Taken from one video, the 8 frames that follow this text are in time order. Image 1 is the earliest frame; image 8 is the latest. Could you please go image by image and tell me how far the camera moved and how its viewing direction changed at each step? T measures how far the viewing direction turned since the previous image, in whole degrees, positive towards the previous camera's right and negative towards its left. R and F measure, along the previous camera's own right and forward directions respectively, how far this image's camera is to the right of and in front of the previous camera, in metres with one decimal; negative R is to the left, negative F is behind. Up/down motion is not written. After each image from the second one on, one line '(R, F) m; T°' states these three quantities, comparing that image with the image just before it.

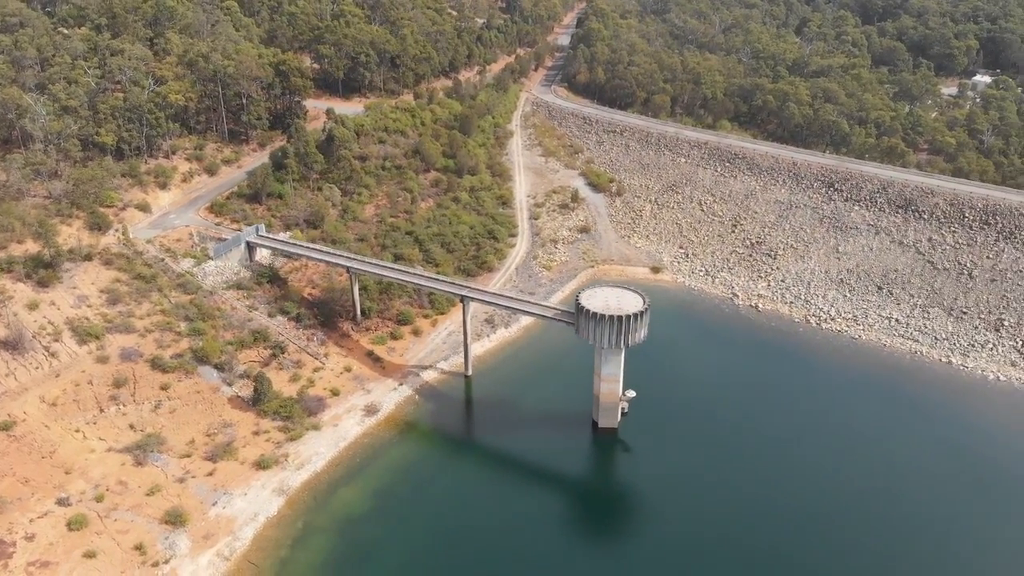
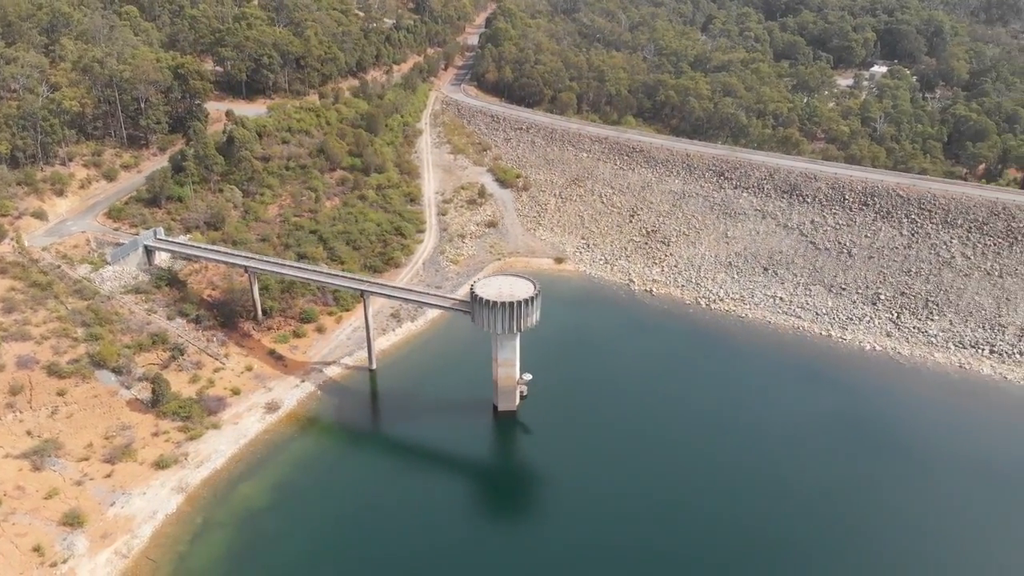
(+2.6, -1.3) m; +4°
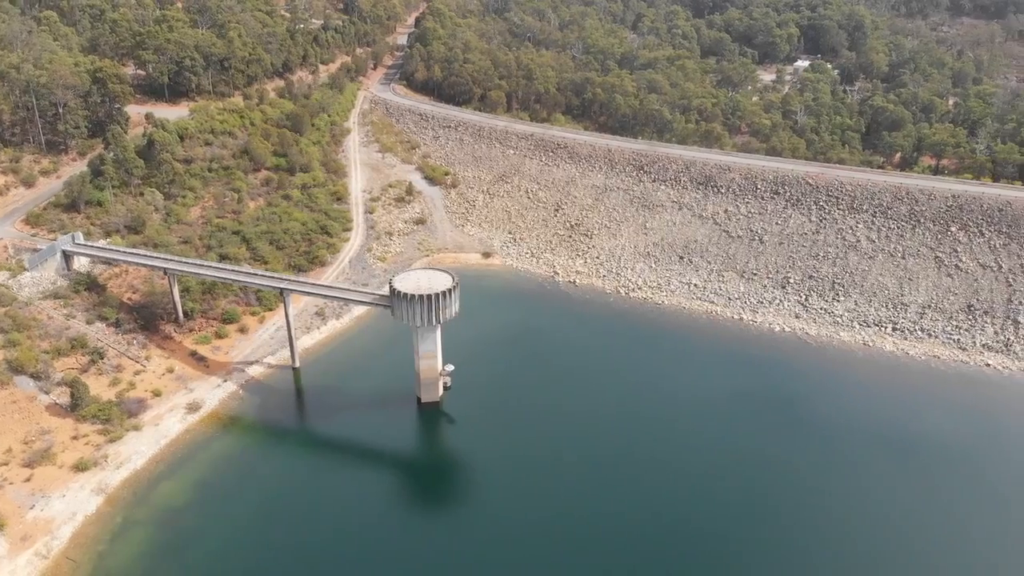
(+2.1, -1.1) m; +3°
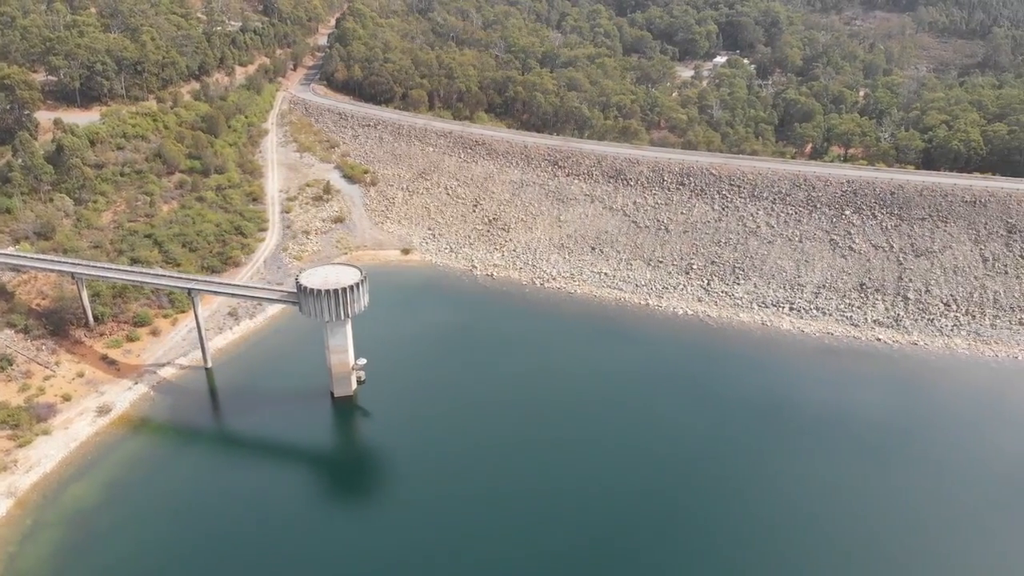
(+2.3, -1.3) m; +3°
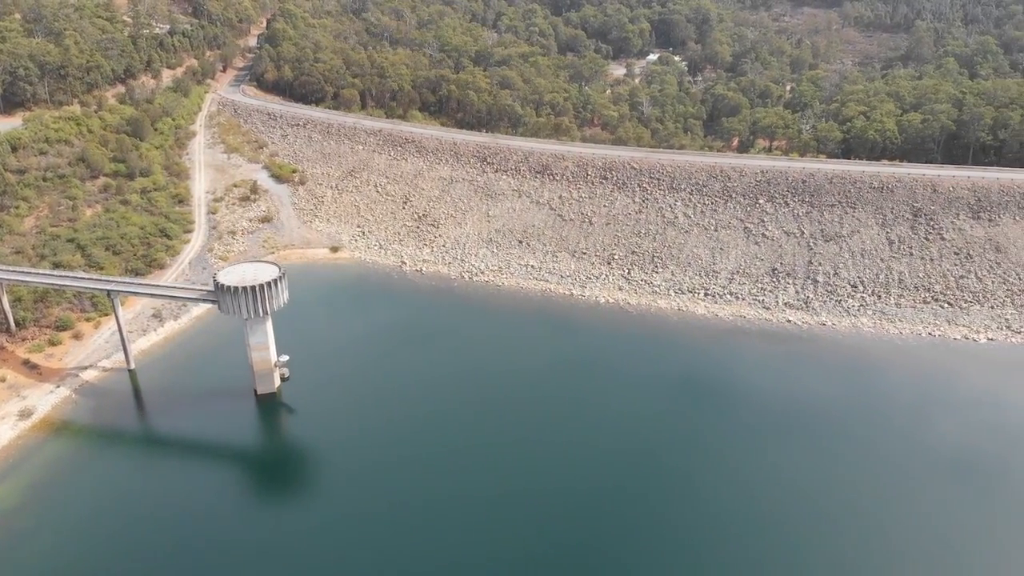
(+2.0, -1.1) m; +3°
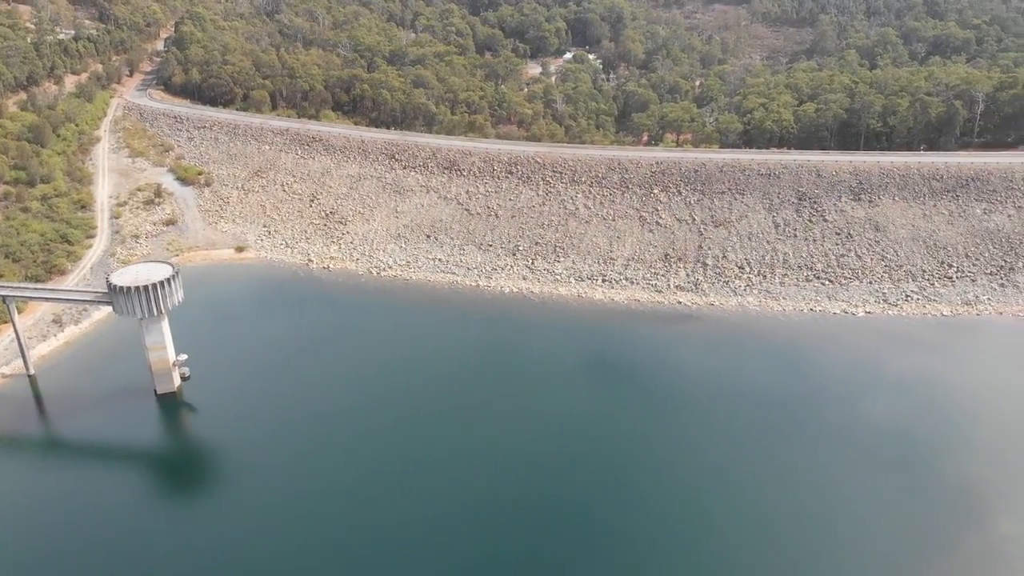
(+2.6, -1.4) m; +4°
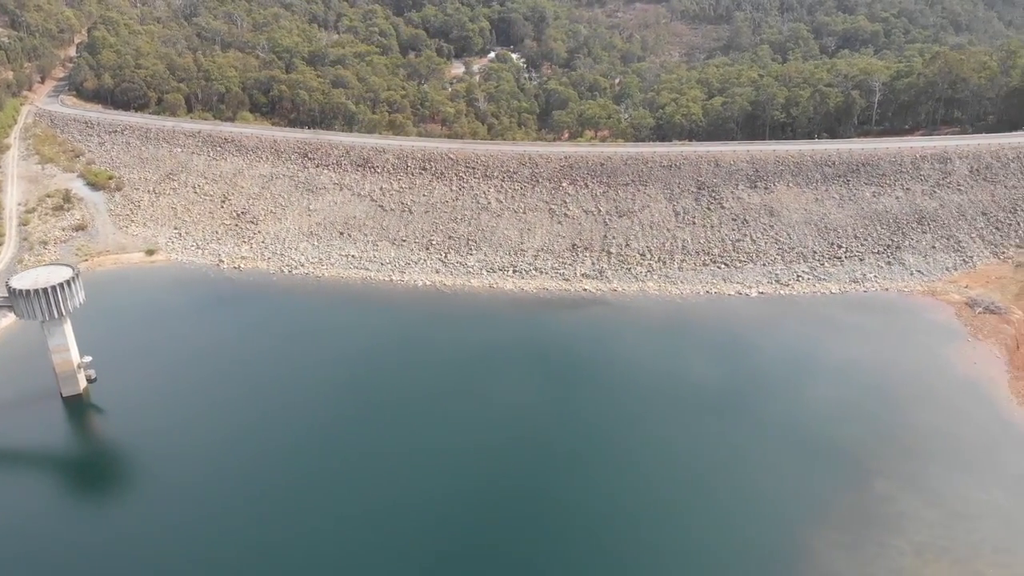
(+2.5, -1.4) m; +3°
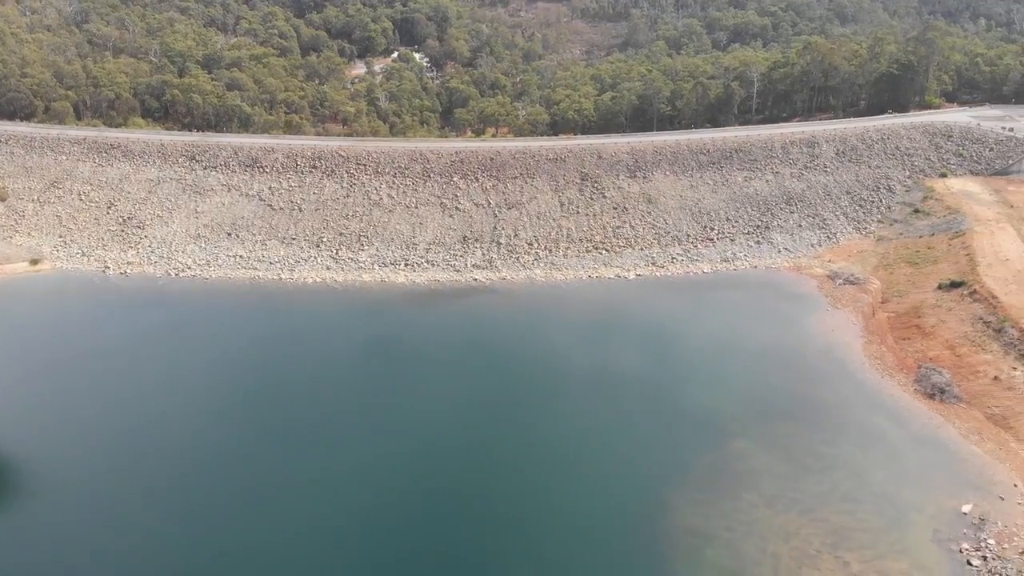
(+3.0, -1.9) m; +4°
